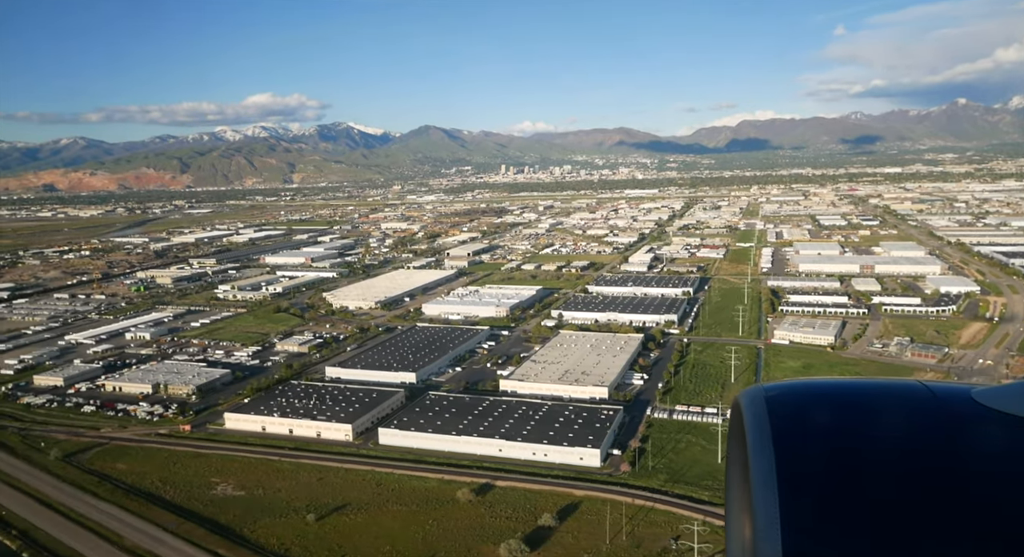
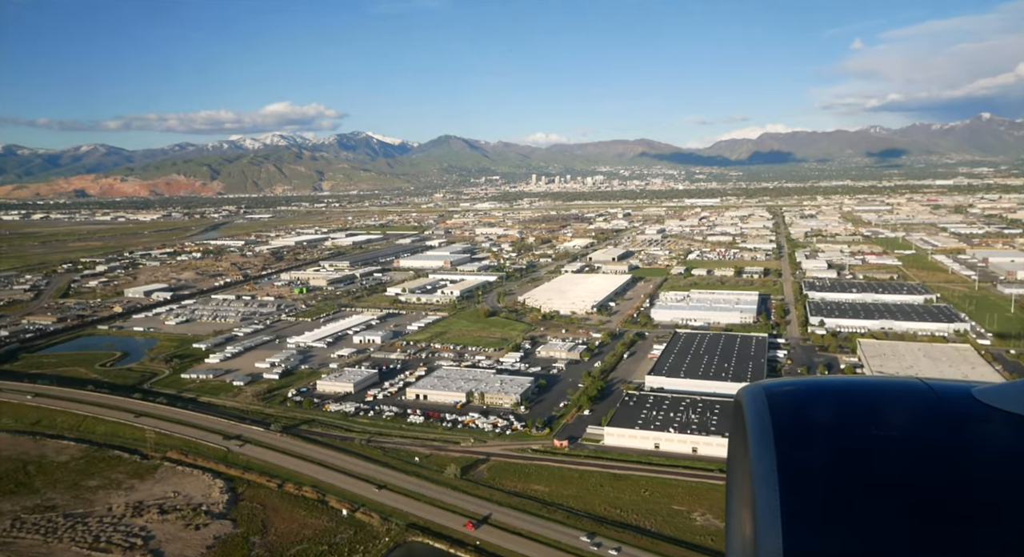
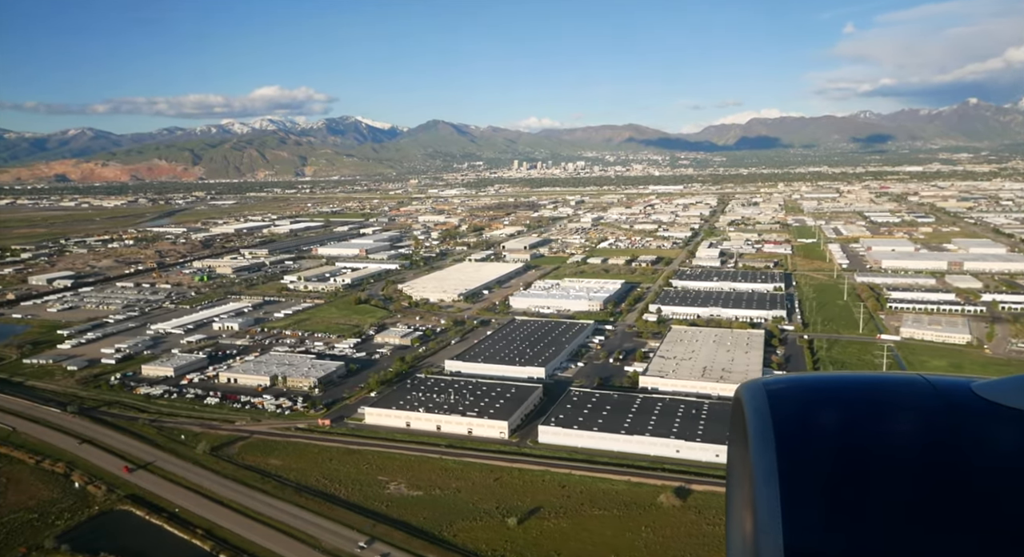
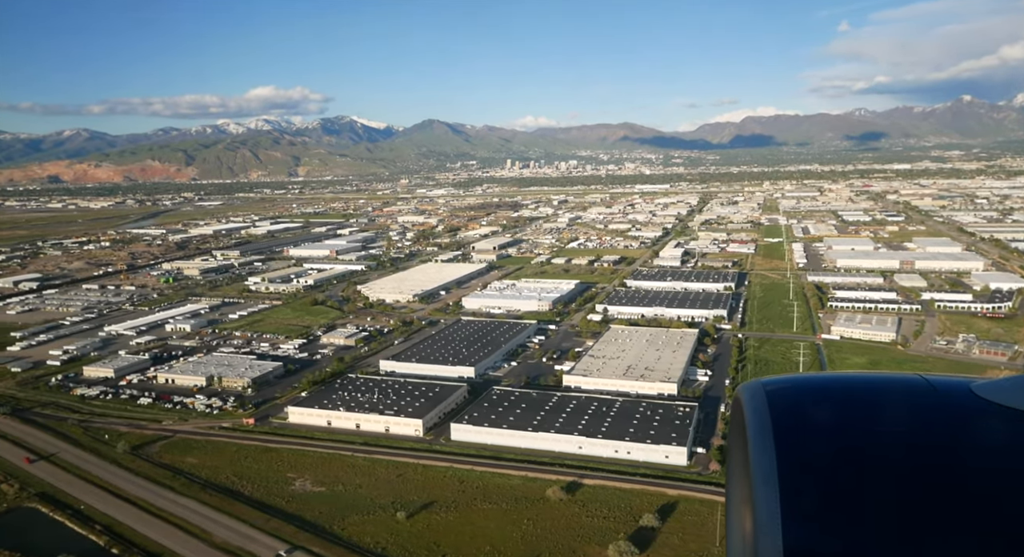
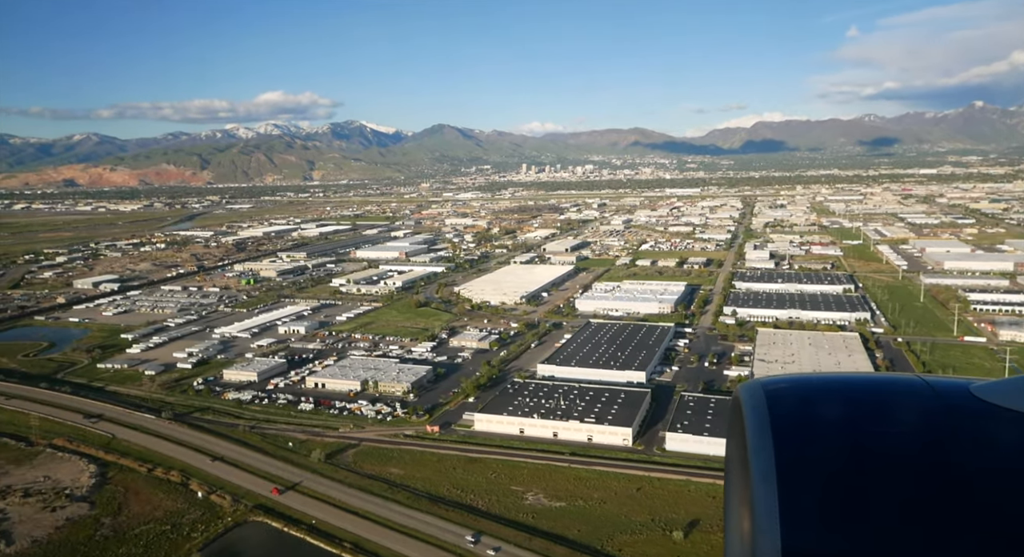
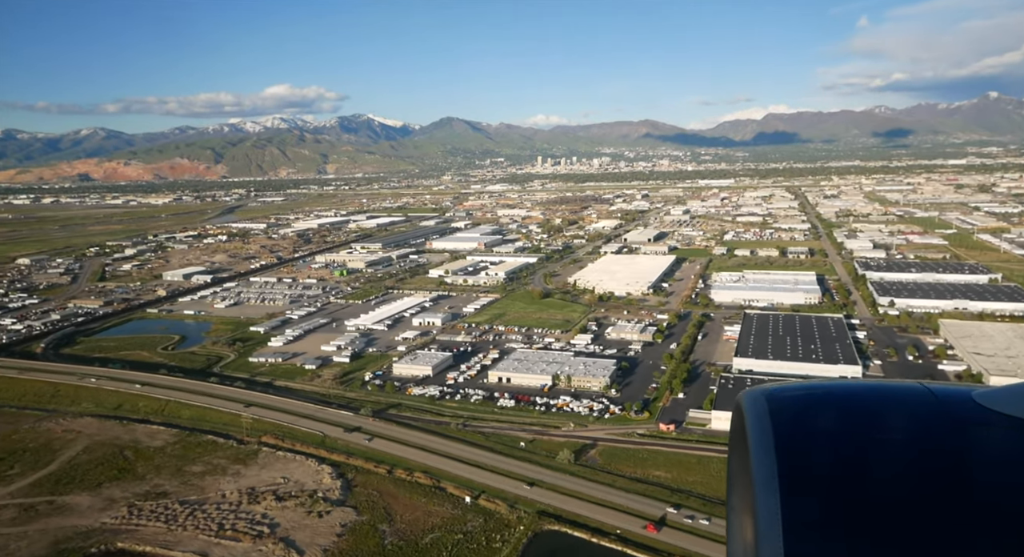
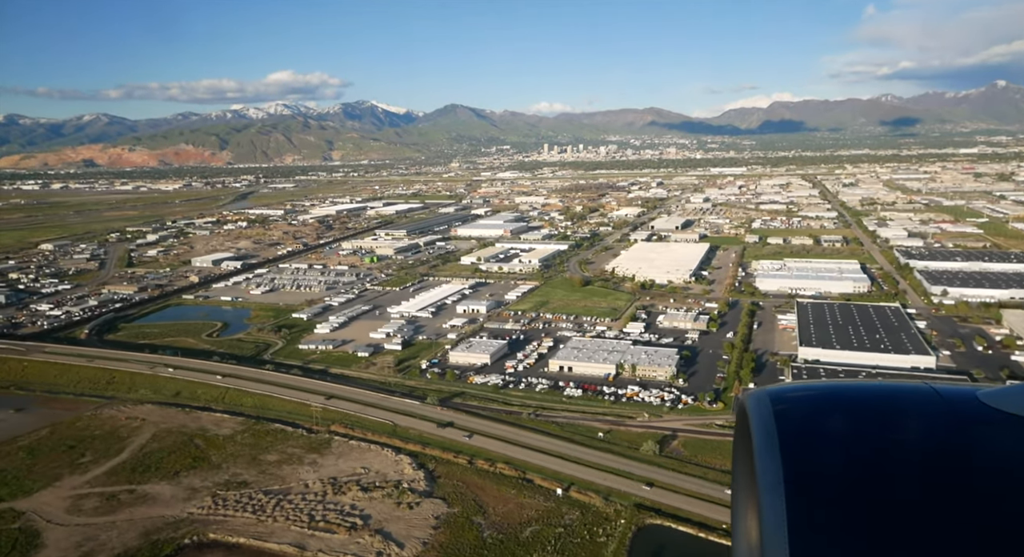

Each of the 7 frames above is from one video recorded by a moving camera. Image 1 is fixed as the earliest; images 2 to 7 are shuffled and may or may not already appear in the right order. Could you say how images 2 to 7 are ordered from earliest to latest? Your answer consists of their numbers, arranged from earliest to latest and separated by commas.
4, 3, 5, 2, 6, 7
